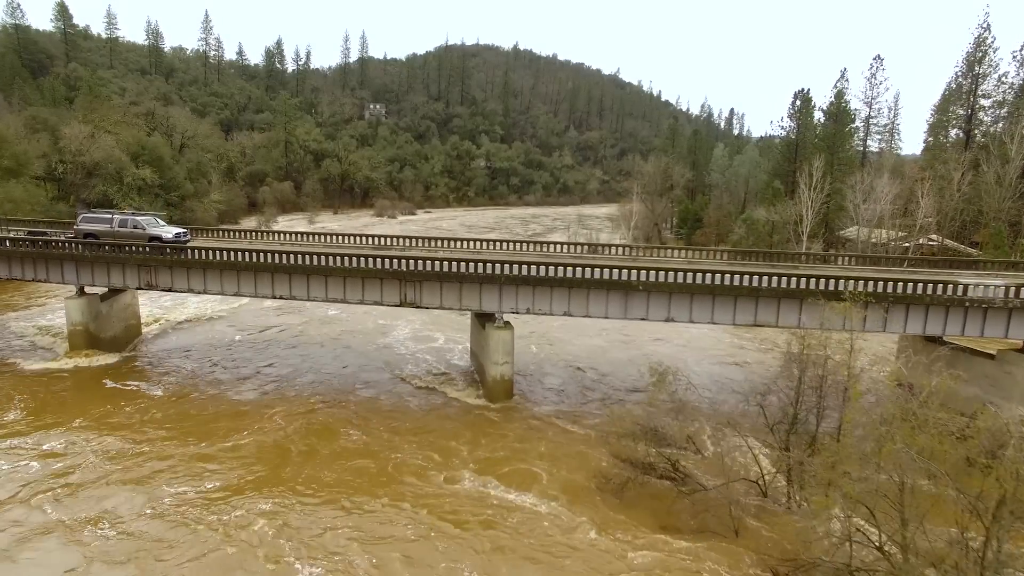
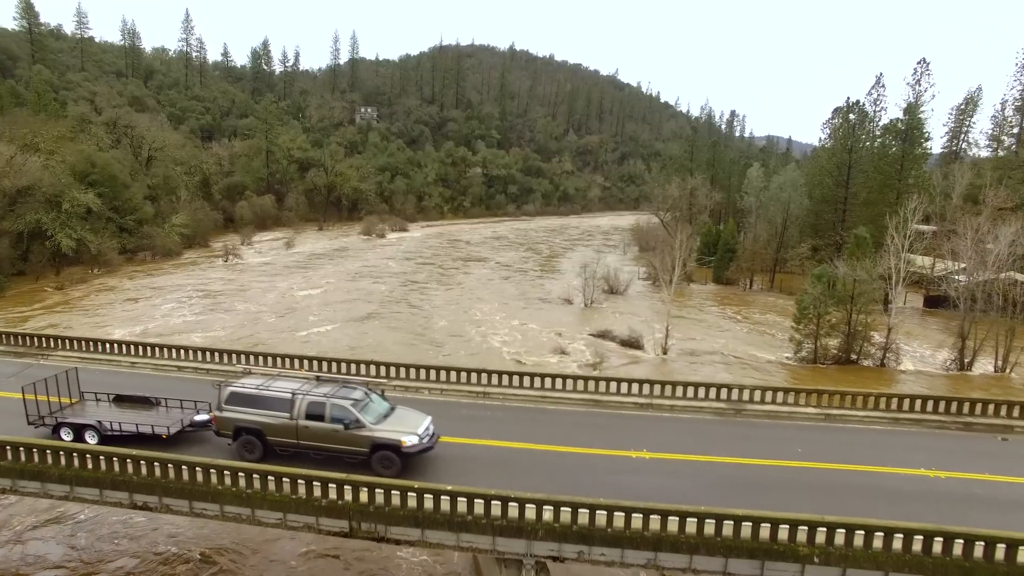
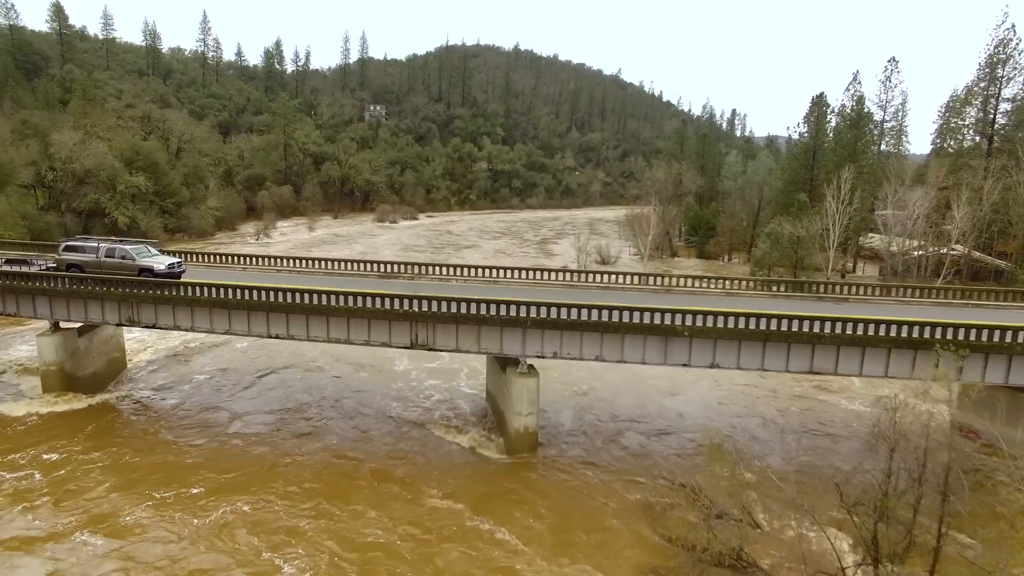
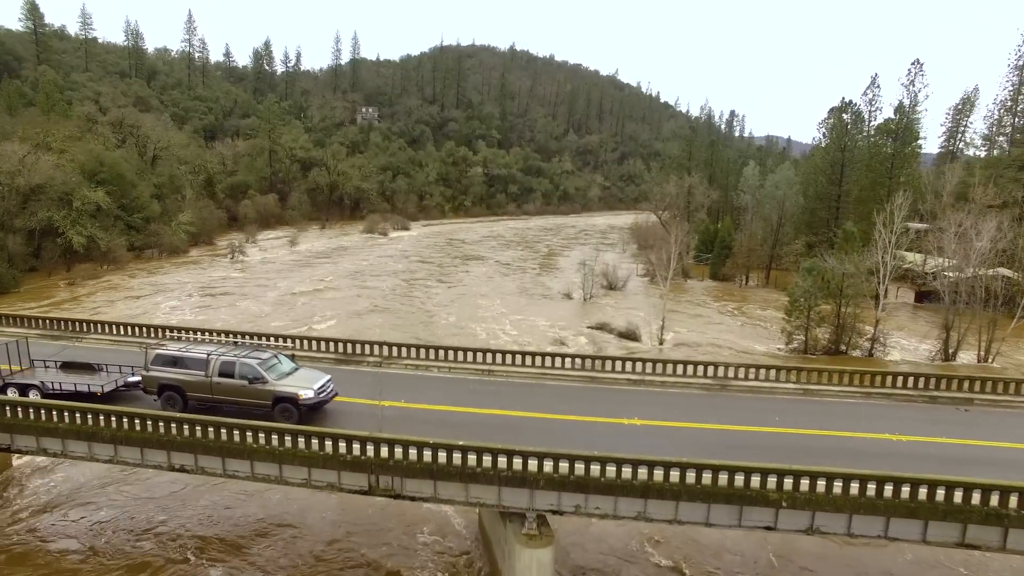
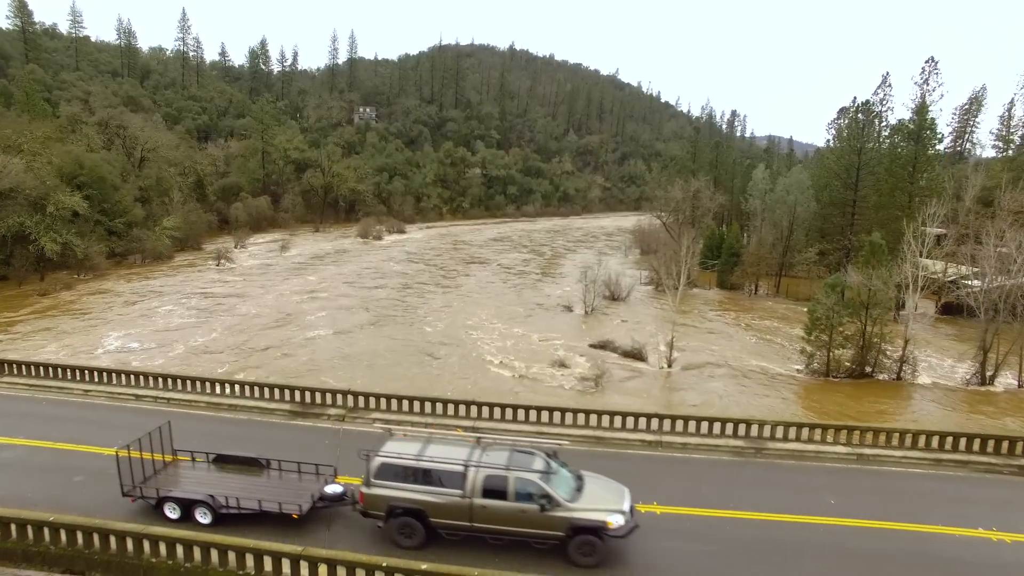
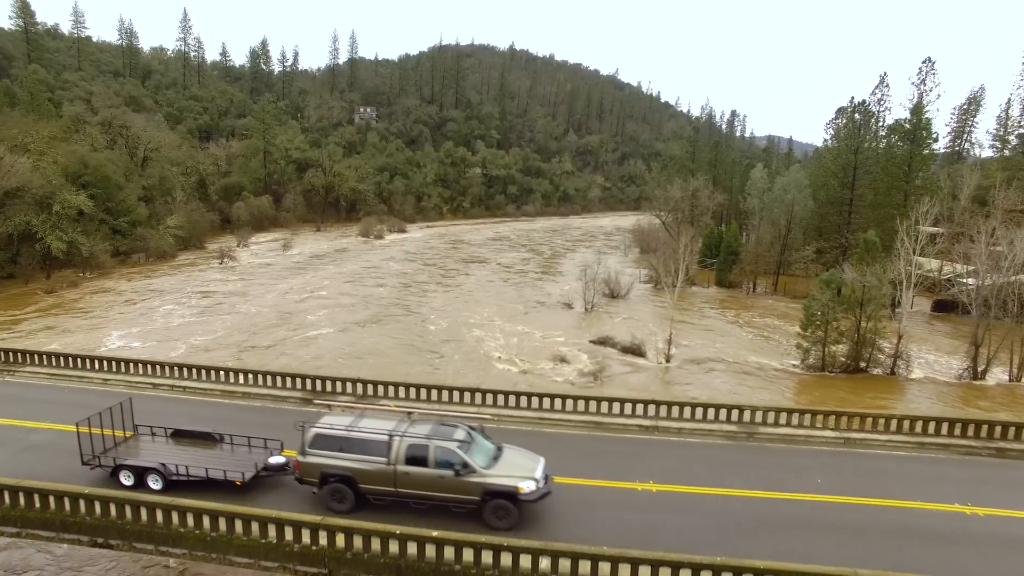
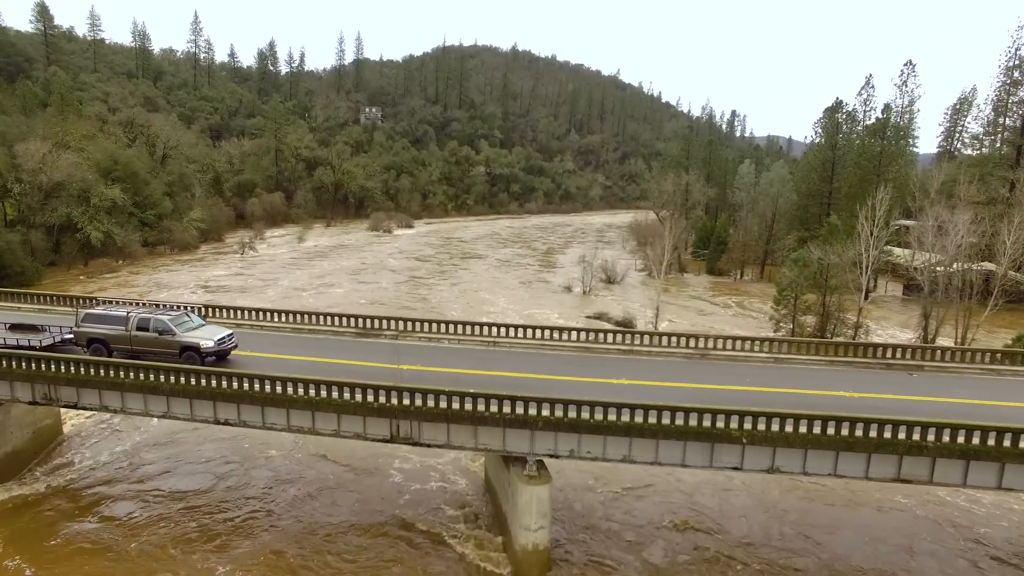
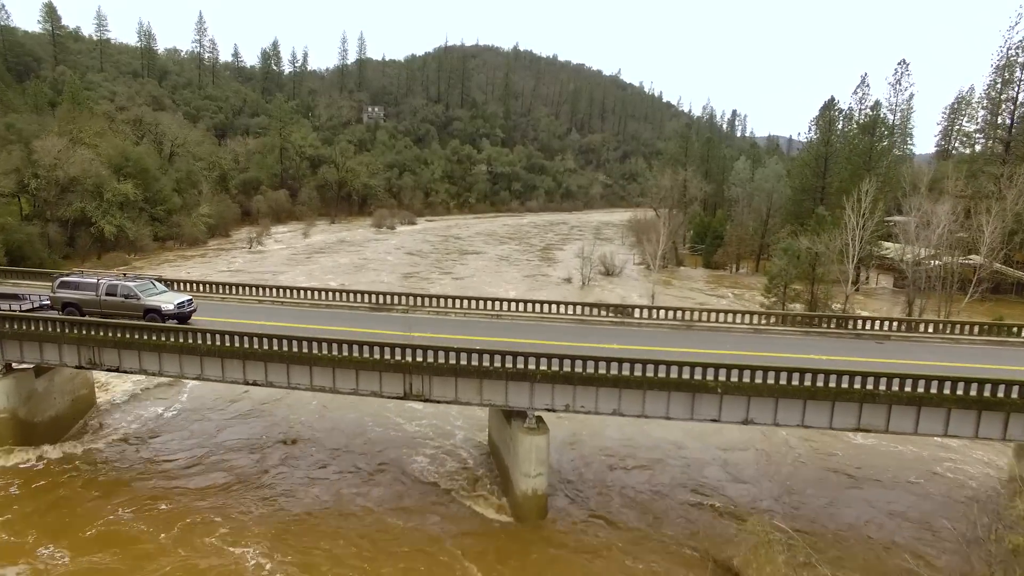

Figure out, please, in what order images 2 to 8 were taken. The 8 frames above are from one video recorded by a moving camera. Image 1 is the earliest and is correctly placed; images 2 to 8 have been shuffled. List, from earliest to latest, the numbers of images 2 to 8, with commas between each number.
3, 8, 7, 4, 2, 6, 5
